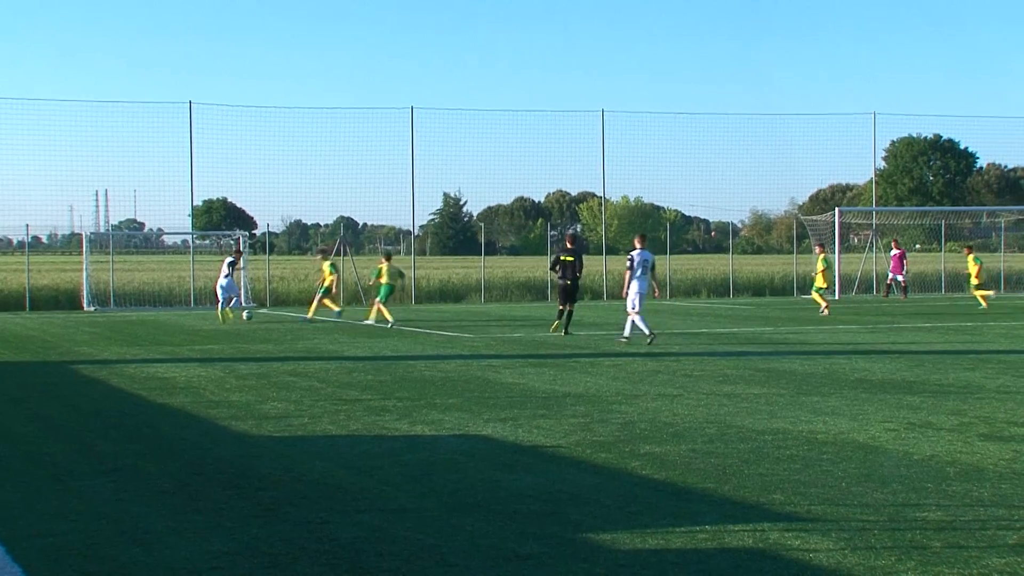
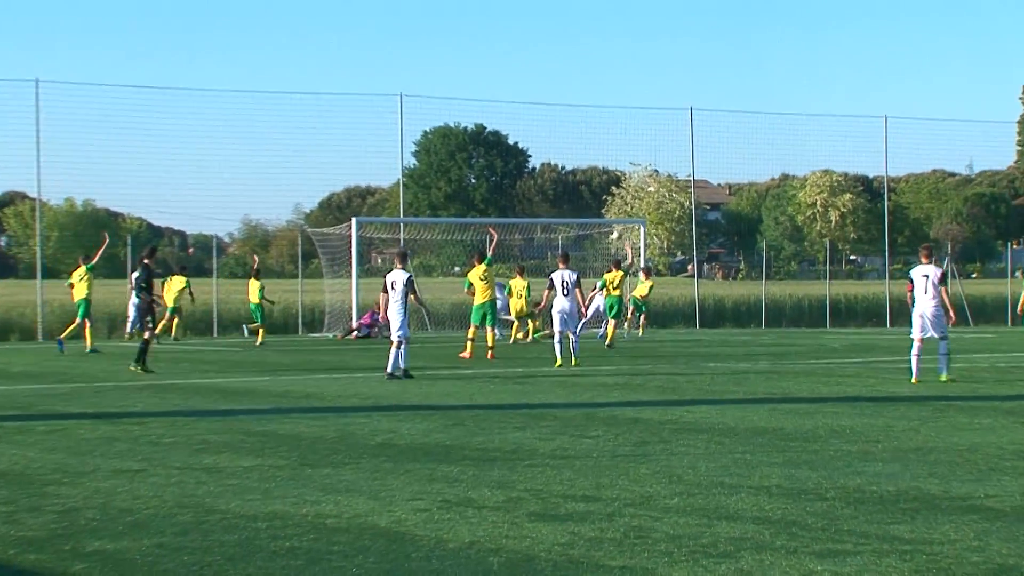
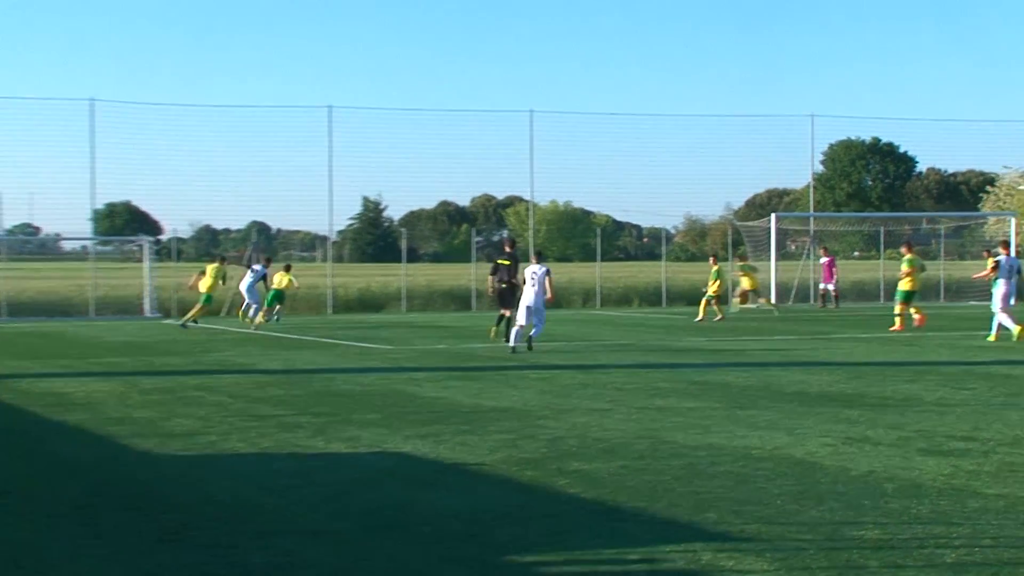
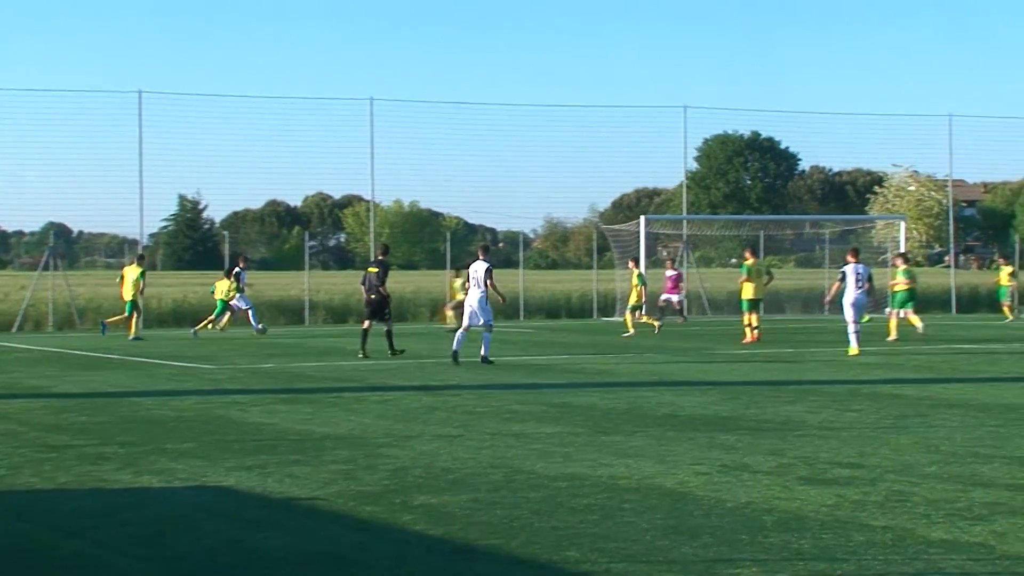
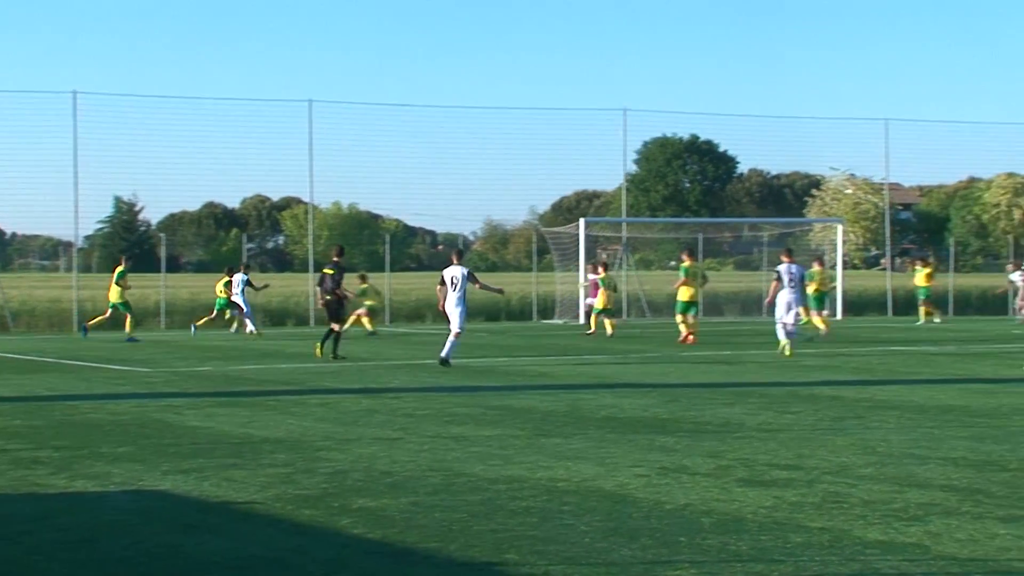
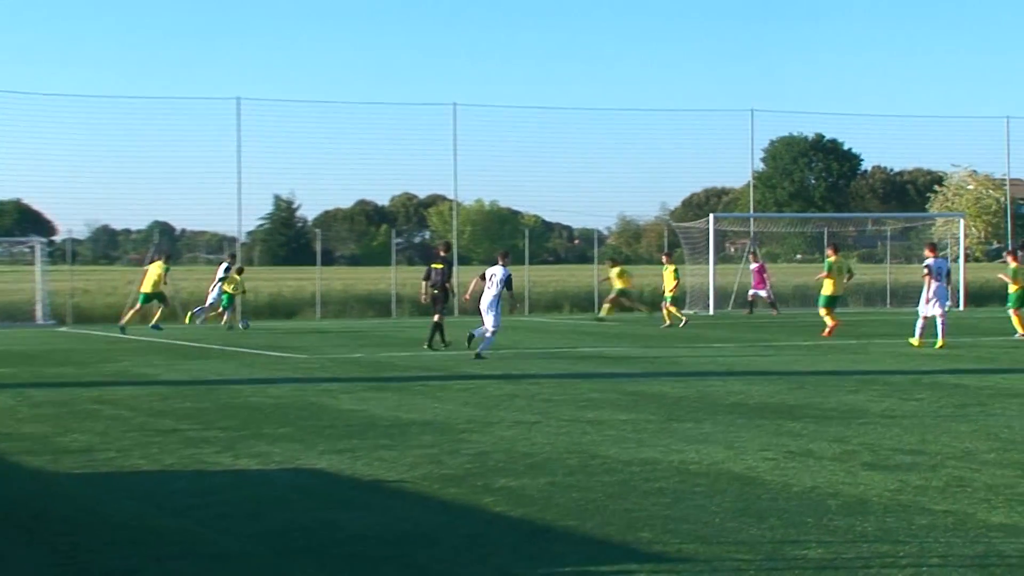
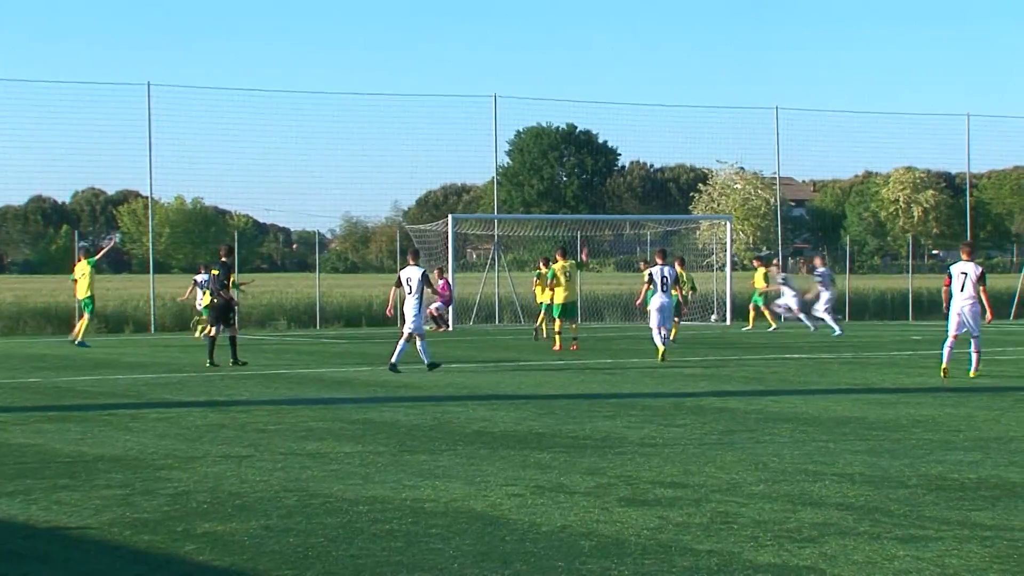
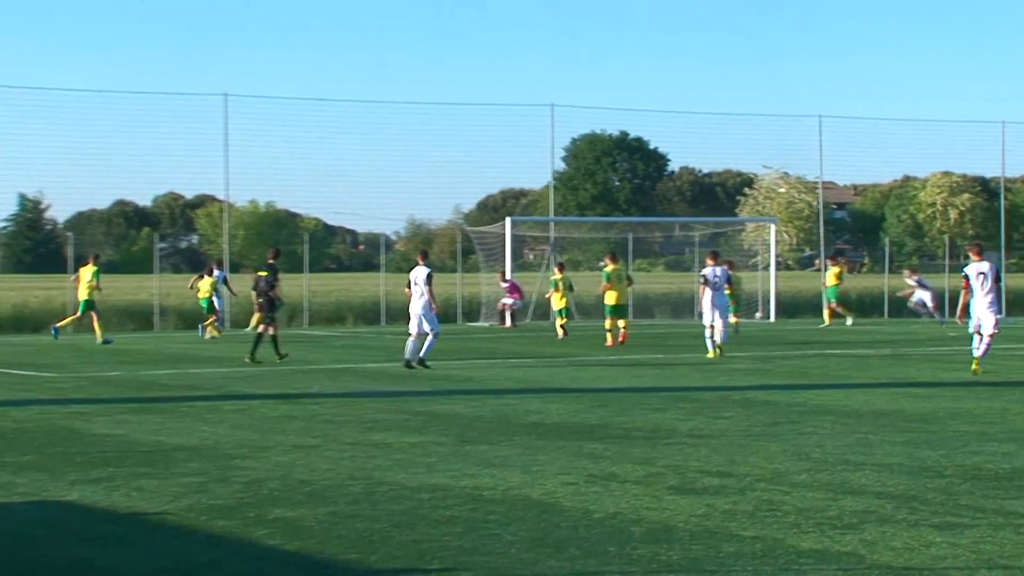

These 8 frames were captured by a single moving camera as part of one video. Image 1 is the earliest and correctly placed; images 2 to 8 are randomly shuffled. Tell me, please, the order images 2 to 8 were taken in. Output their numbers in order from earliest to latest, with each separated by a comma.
3, 6, 4, 5, 8, 7, 2
